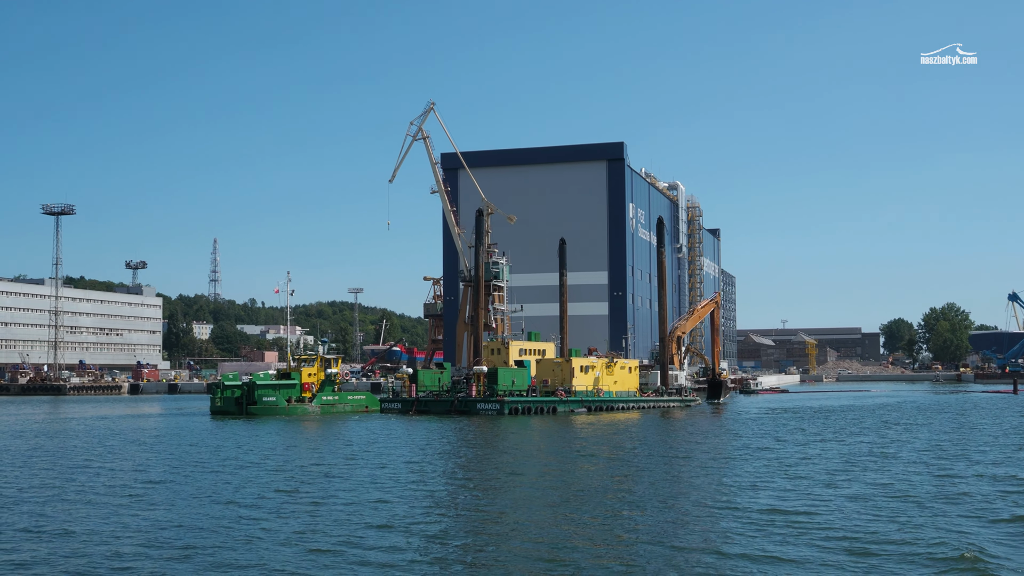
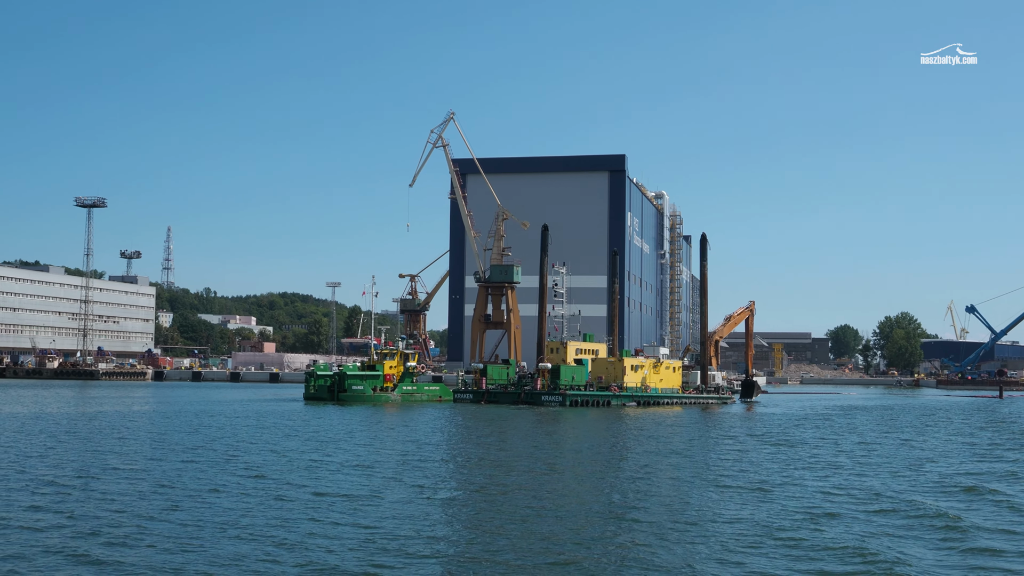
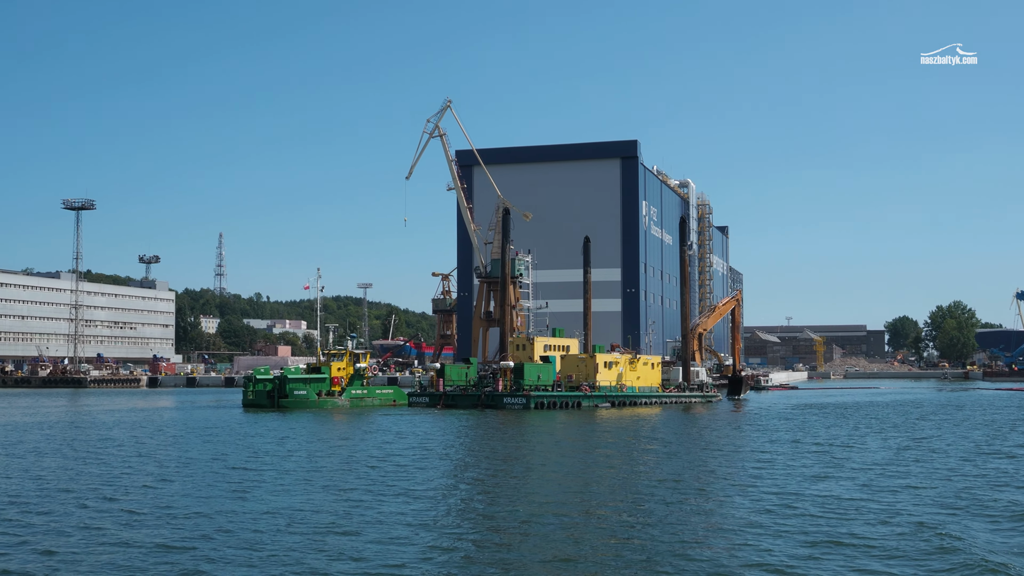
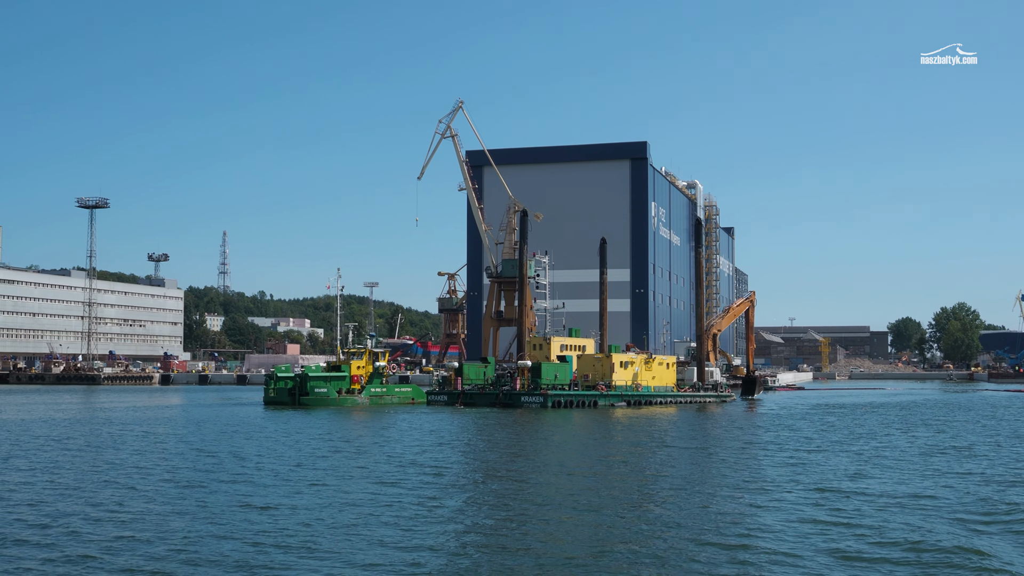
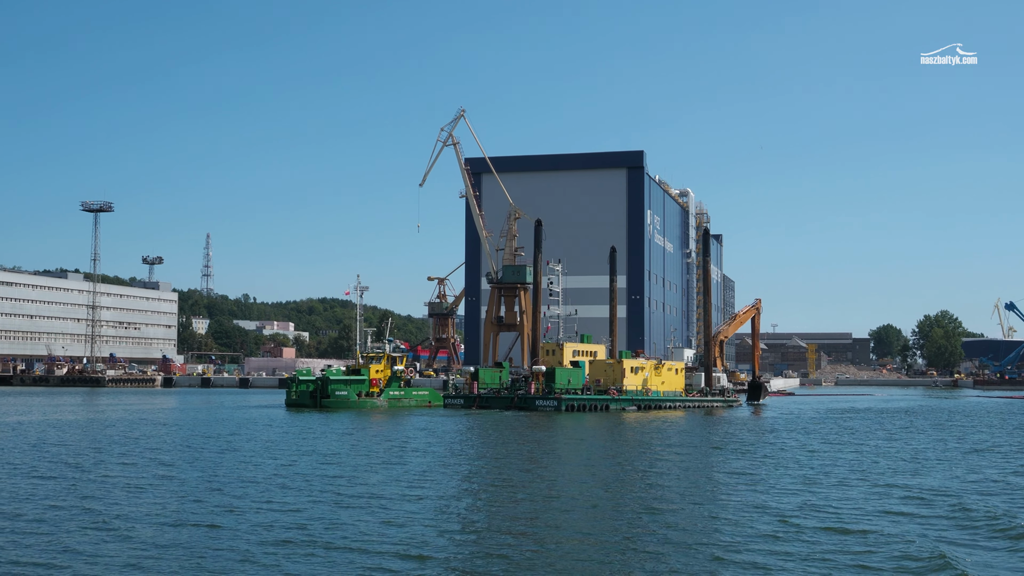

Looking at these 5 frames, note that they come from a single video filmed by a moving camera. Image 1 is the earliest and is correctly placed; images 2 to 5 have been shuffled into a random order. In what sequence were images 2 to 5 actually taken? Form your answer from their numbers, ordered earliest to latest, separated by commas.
3, 4, 5, 2
